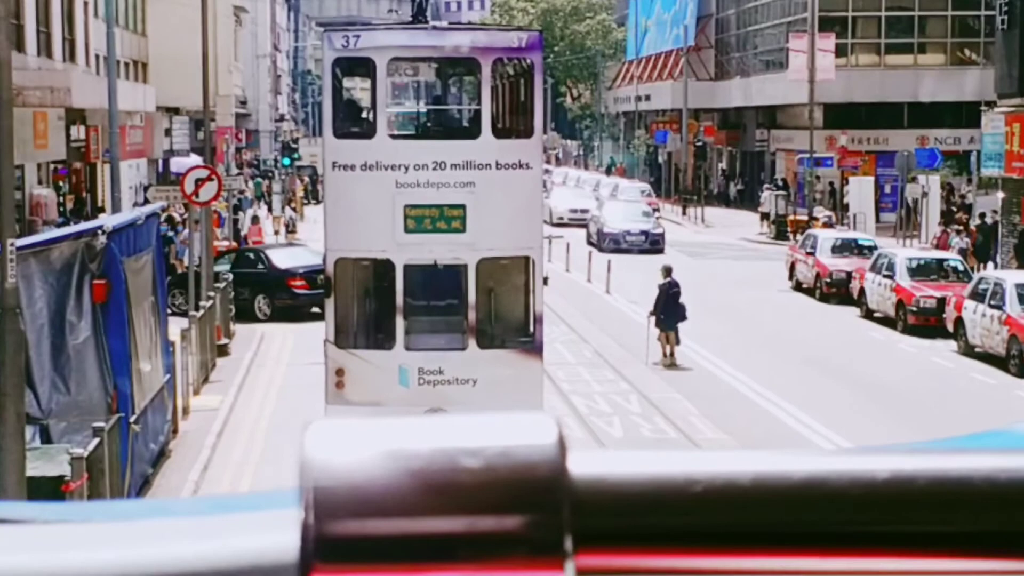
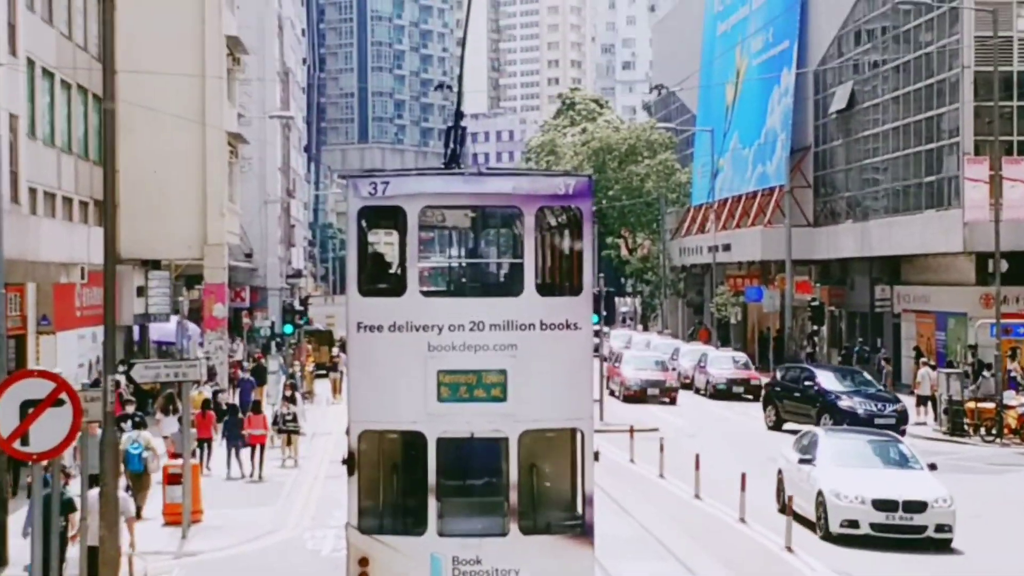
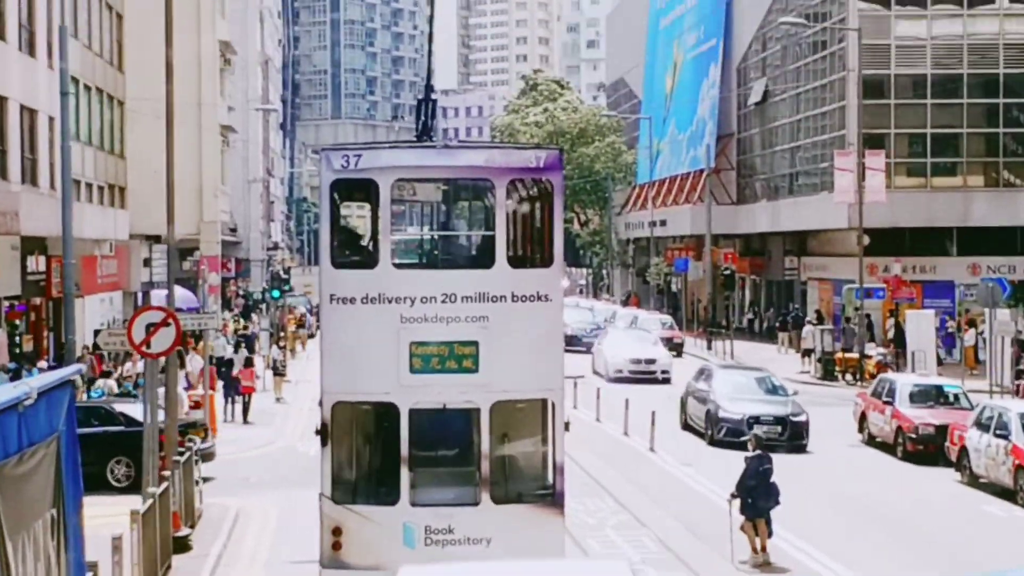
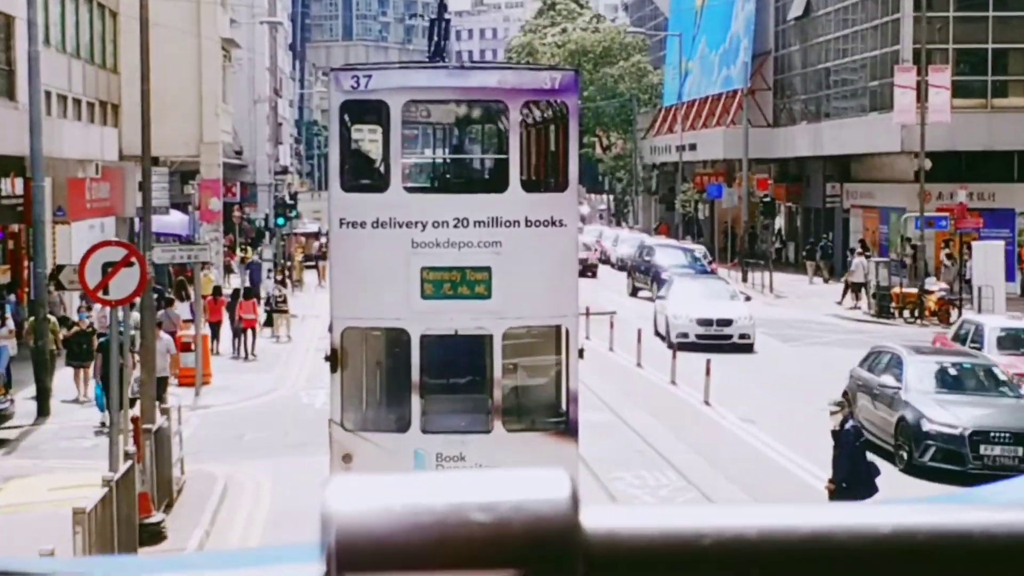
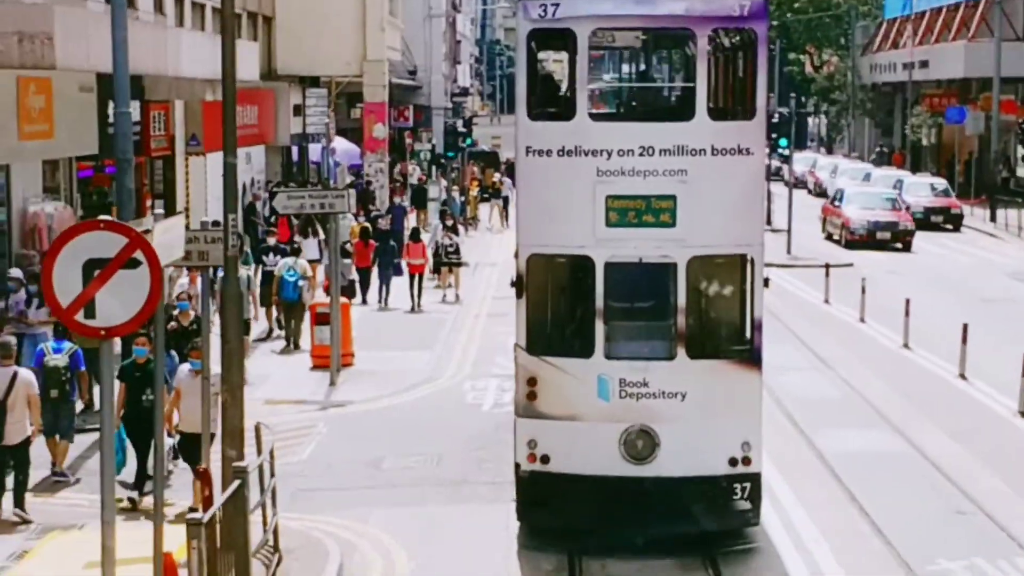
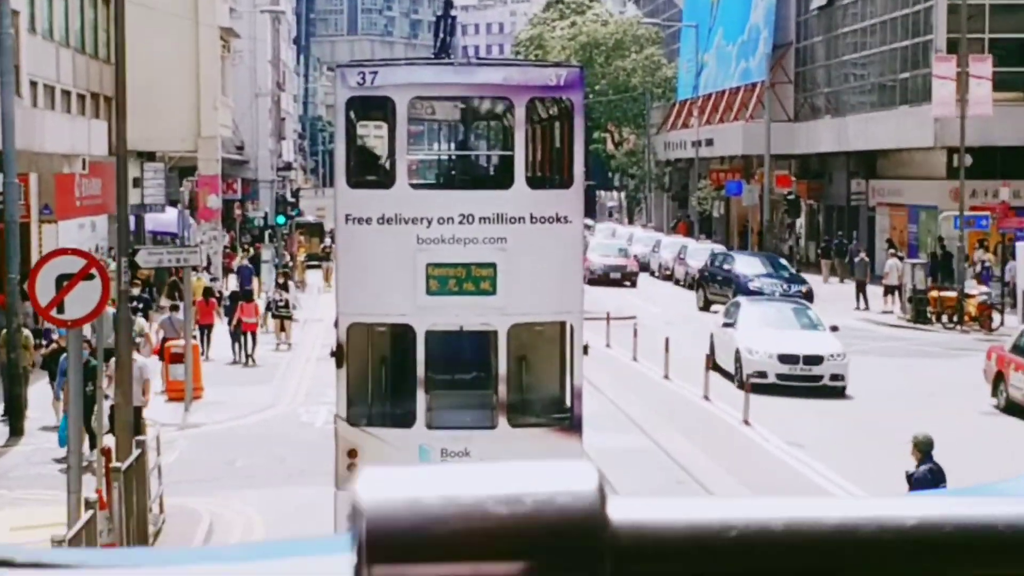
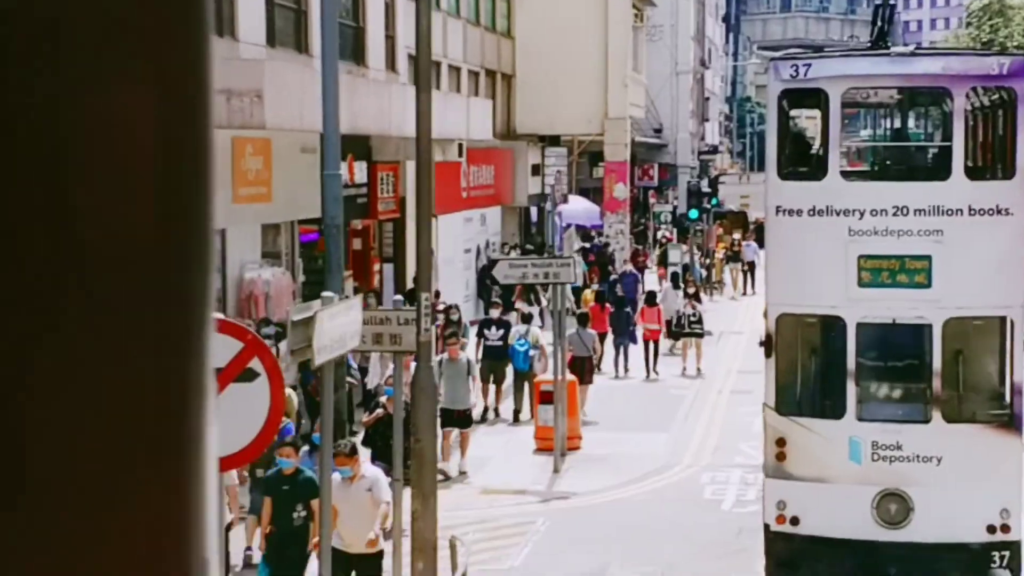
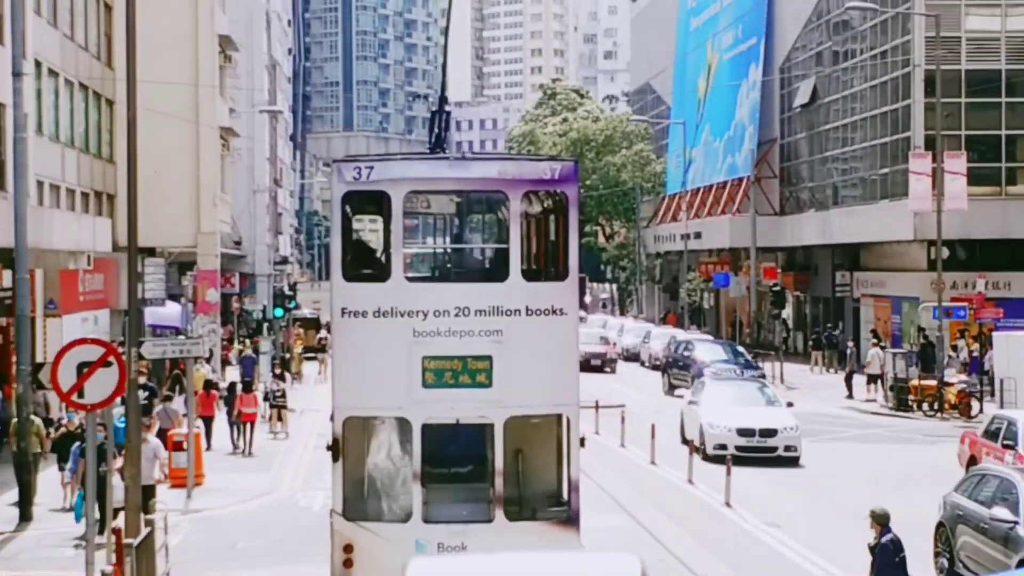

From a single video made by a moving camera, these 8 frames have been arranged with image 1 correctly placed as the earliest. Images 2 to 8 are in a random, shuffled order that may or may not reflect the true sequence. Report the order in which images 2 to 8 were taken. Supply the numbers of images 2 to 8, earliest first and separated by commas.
3, 4, 8, 6, 2, 5, 7
